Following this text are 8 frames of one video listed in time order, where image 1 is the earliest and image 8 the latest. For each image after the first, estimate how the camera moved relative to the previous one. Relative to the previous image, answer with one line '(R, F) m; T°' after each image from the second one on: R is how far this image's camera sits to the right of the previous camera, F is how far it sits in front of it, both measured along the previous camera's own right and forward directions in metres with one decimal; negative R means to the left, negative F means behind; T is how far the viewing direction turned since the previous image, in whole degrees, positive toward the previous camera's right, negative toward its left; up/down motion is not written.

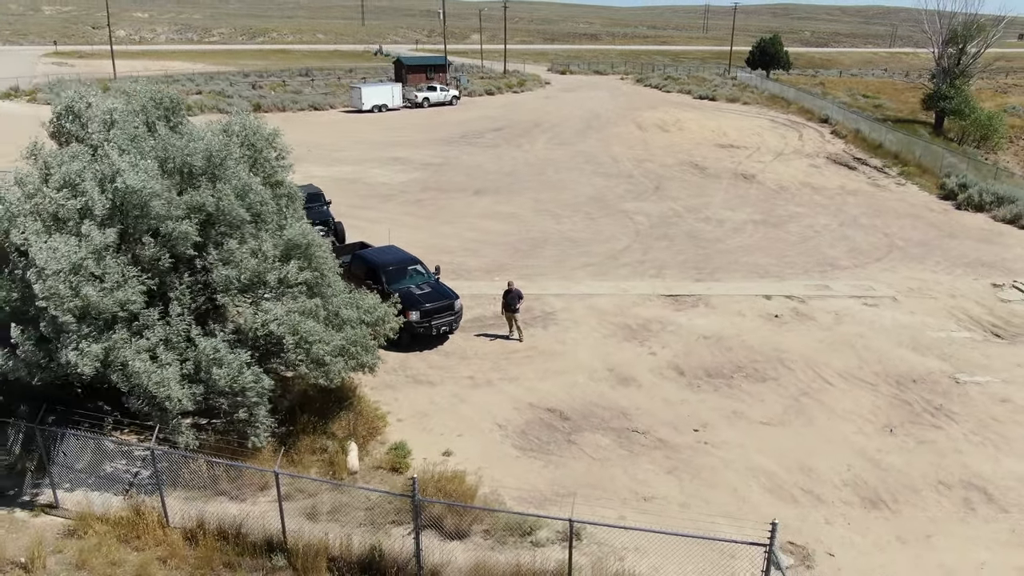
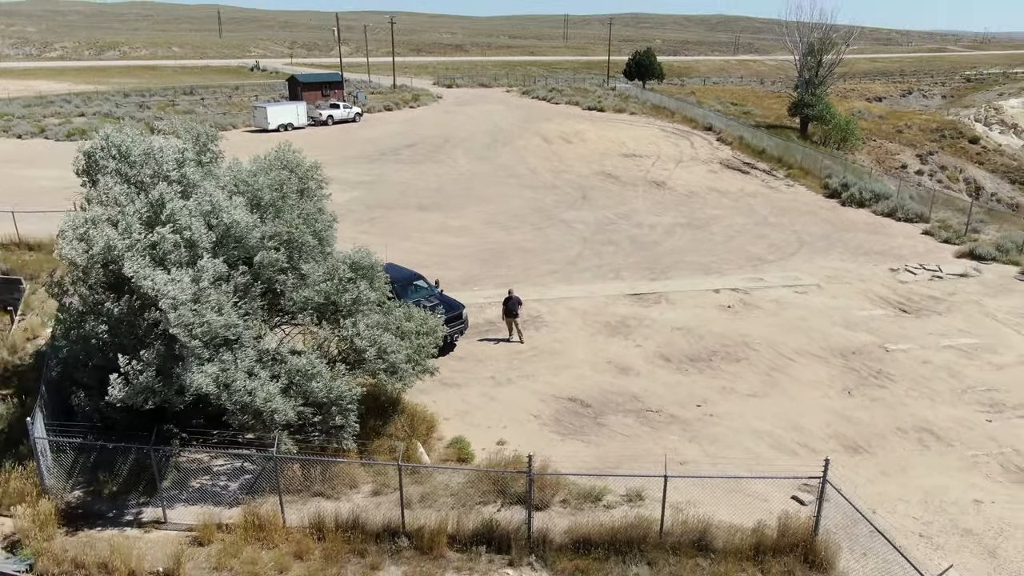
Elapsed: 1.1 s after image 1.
(-2.5, -1.4) m; +9°
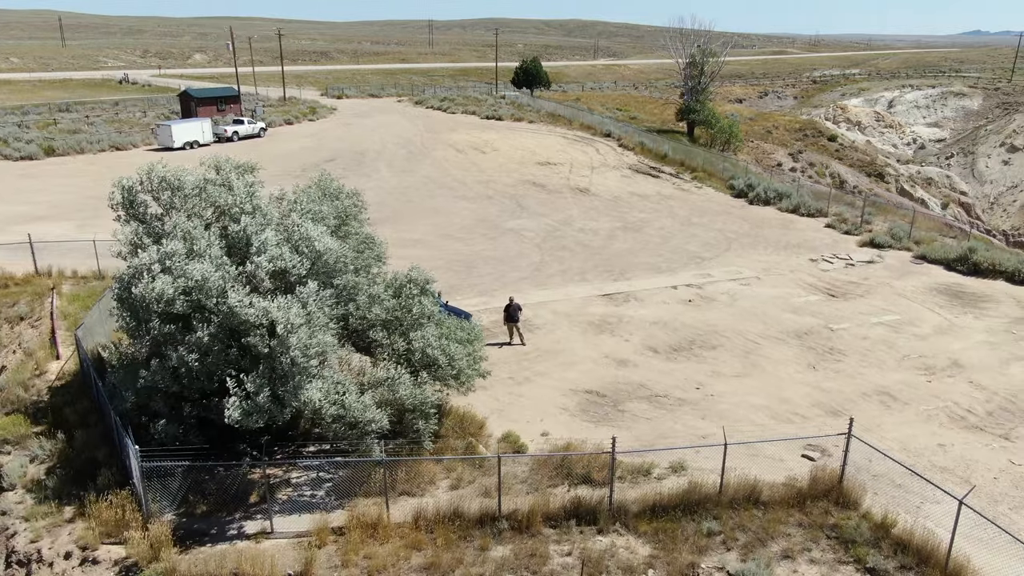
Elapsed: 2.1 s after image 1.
(-2.7, -1.2) m; +9°
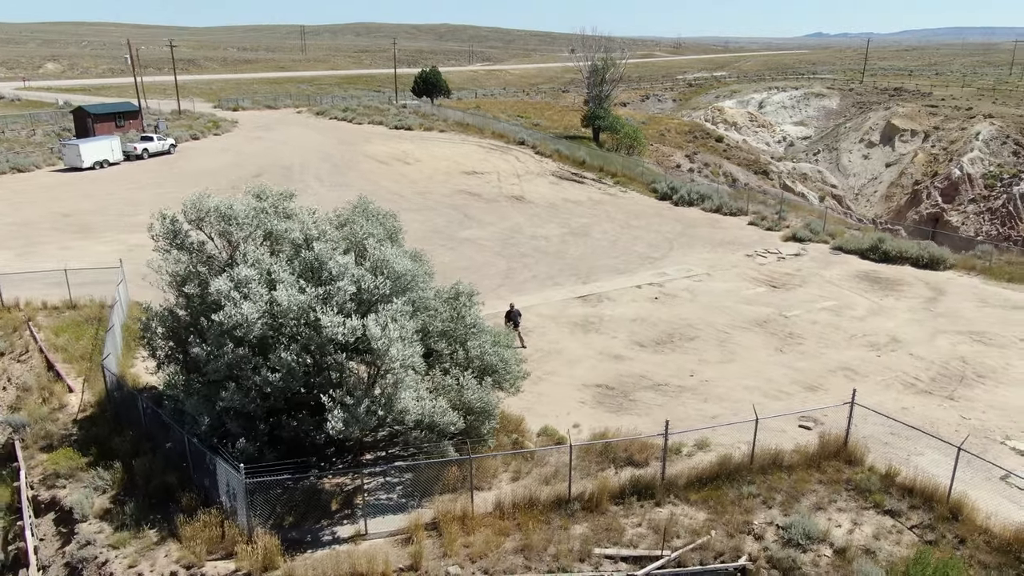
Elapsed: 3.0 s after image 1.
(-2.7, -1.1) m; +9°
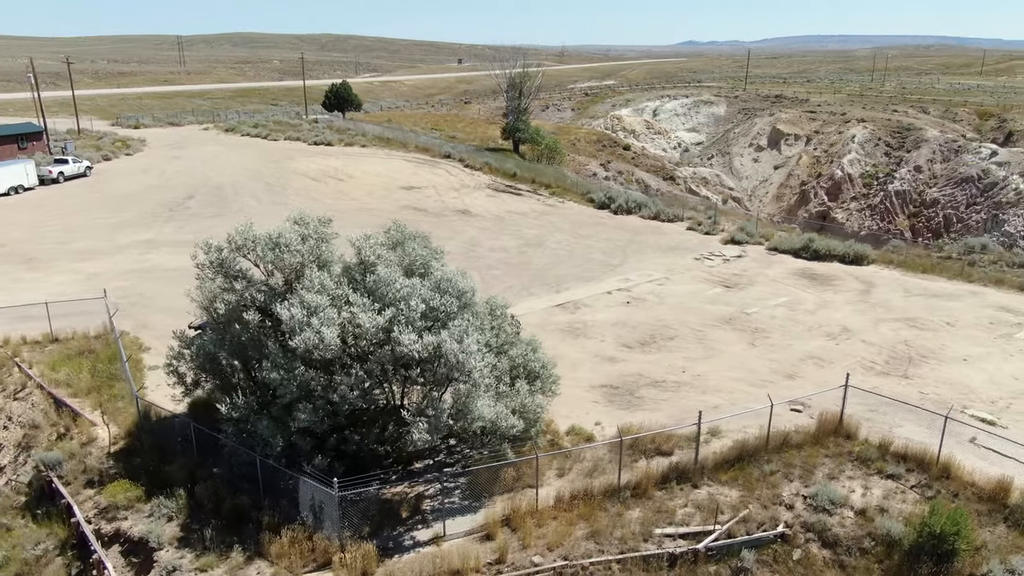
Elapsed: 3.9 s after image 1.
(-2.6, -1.0) m; +8°
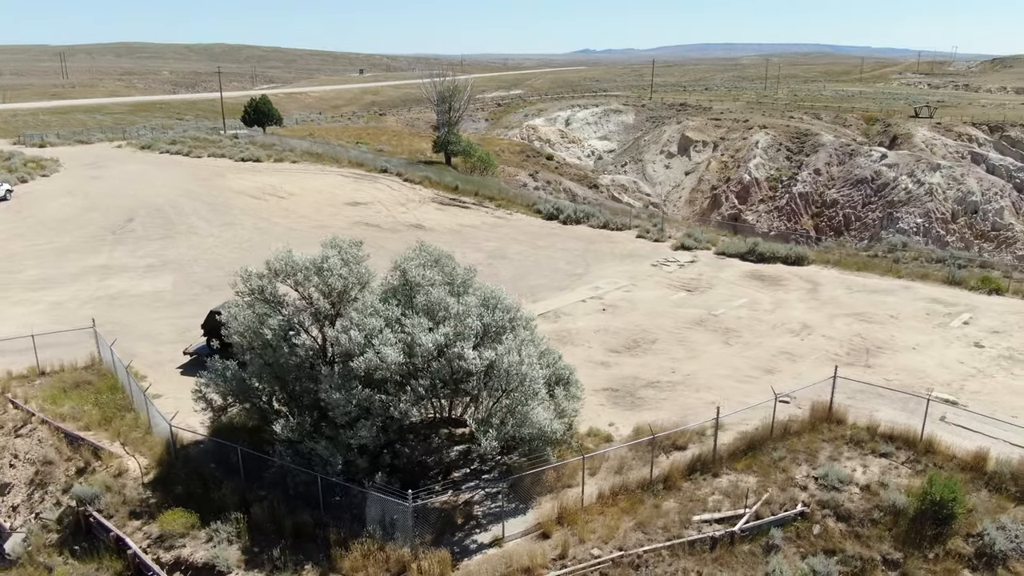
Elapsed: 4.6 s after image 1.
(-2.4, -0.8) m; +7°
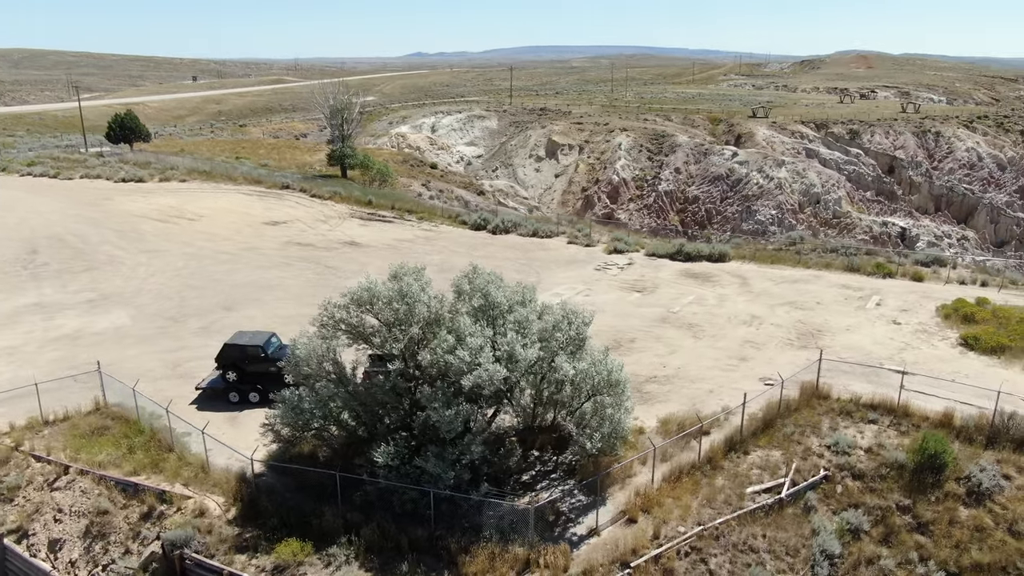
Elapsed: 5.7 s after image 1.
(-4.4, -1.0) m; +11°
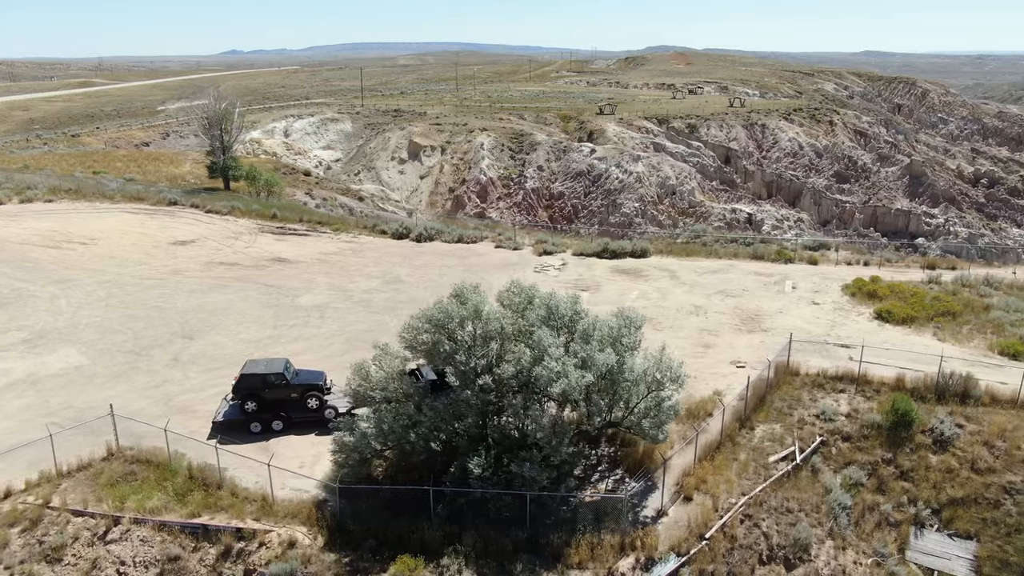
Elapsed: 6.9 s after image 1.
(-4.7, -0.7) m; +12°
